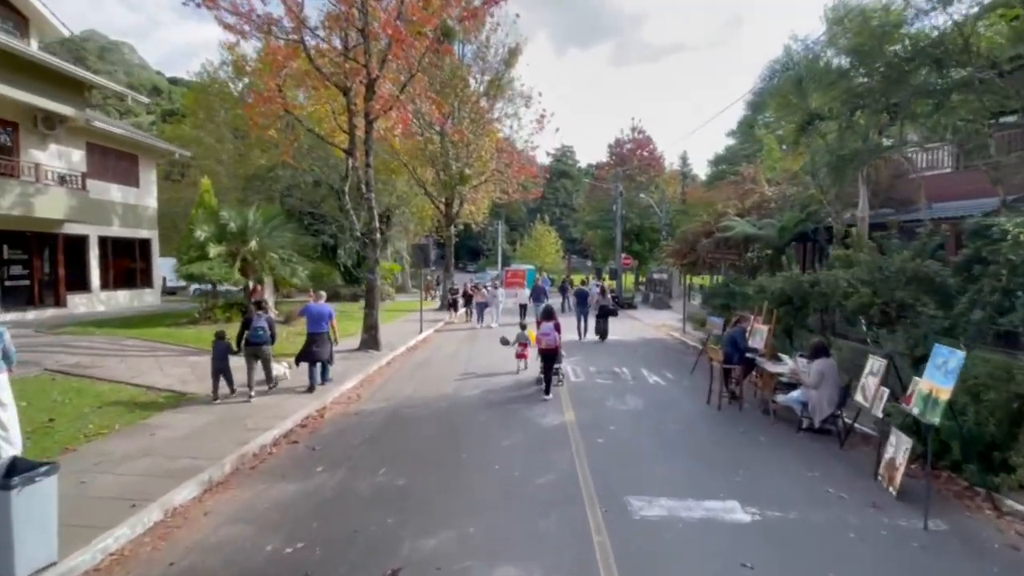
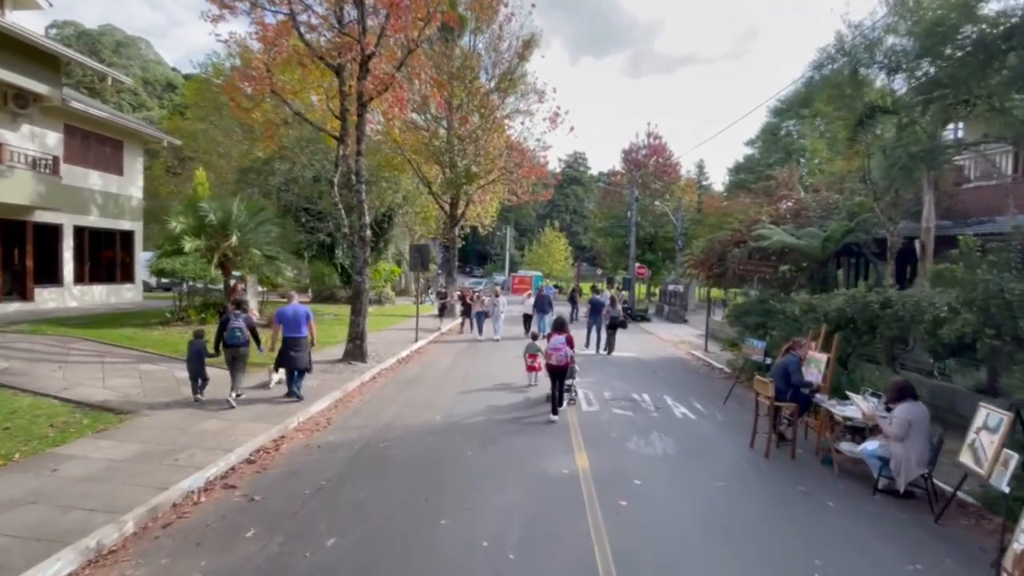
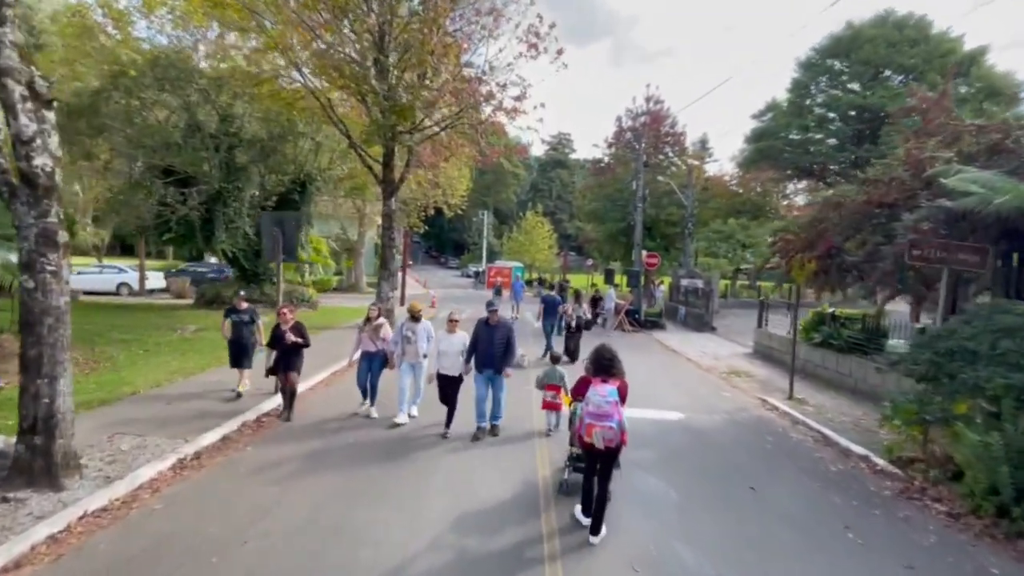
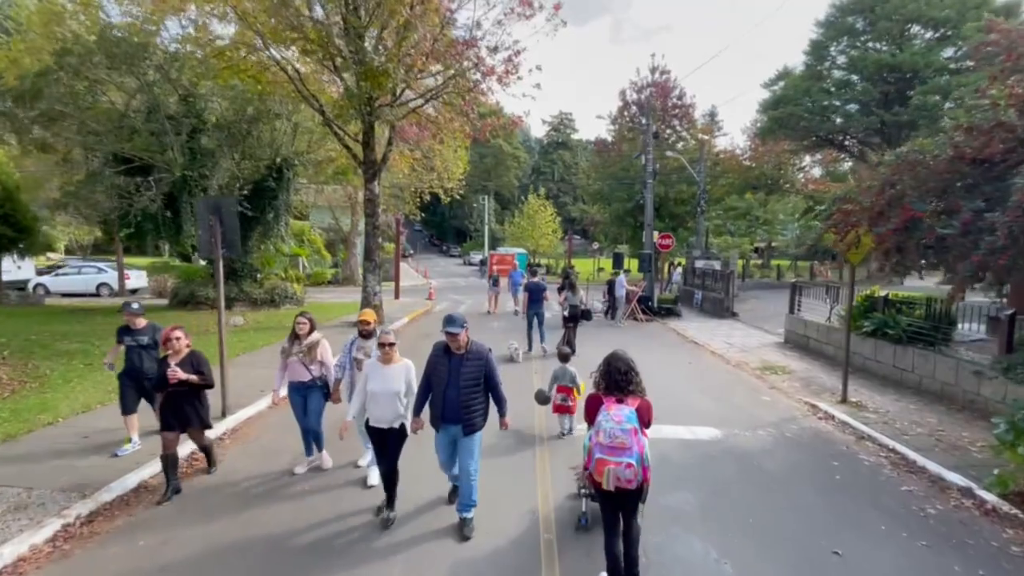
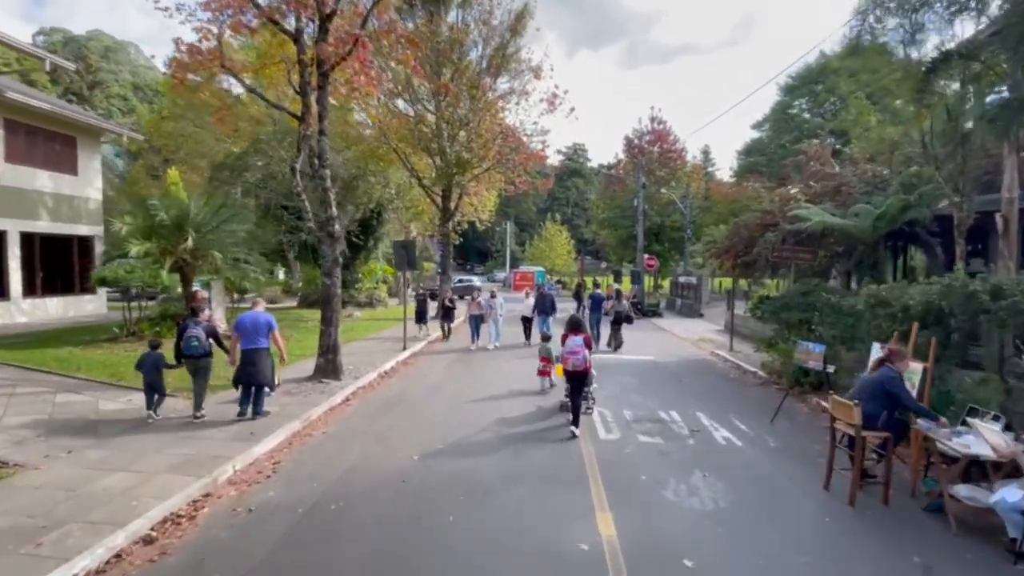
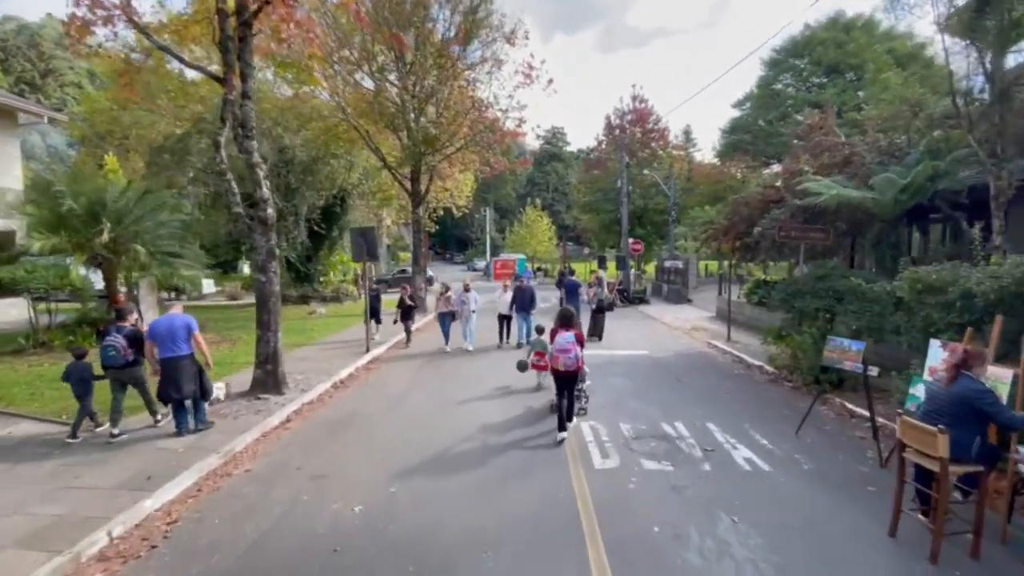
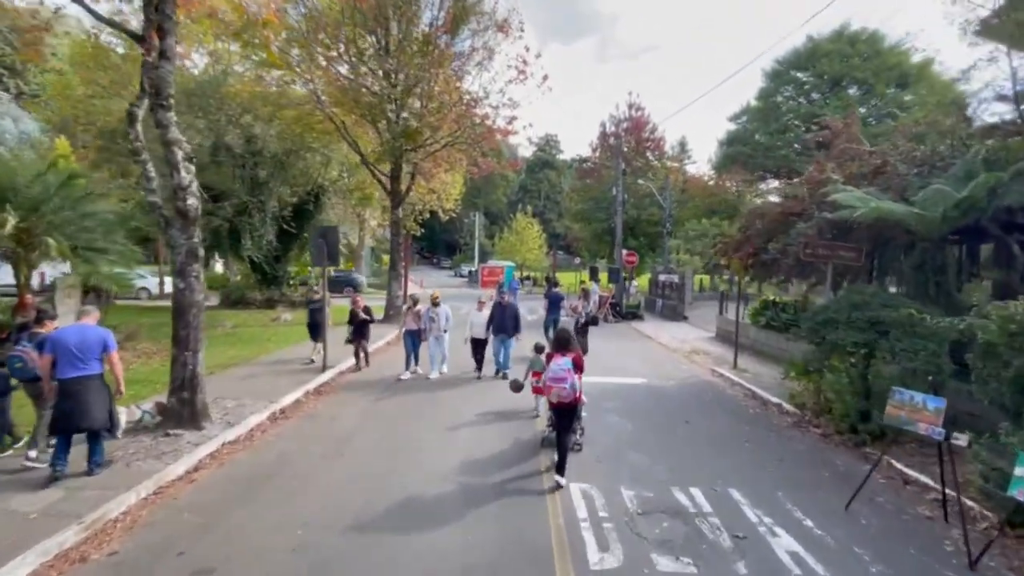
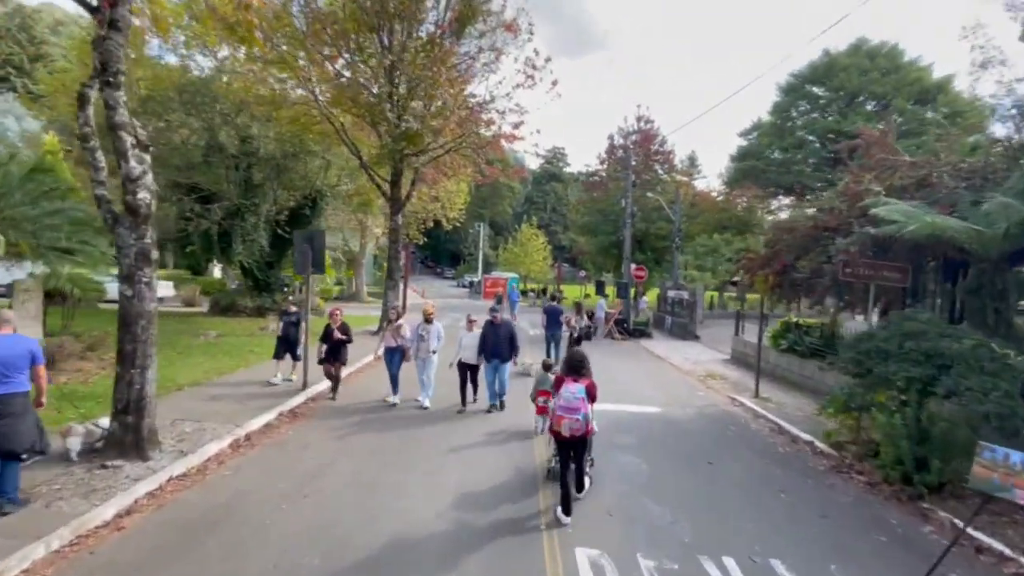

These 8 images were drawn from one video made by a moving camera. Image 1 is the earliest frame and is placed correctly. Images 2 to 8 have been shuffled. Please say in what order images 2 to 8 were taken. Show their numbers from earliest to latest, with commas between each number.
2, 5, 6, 7, 8, 3, 4
